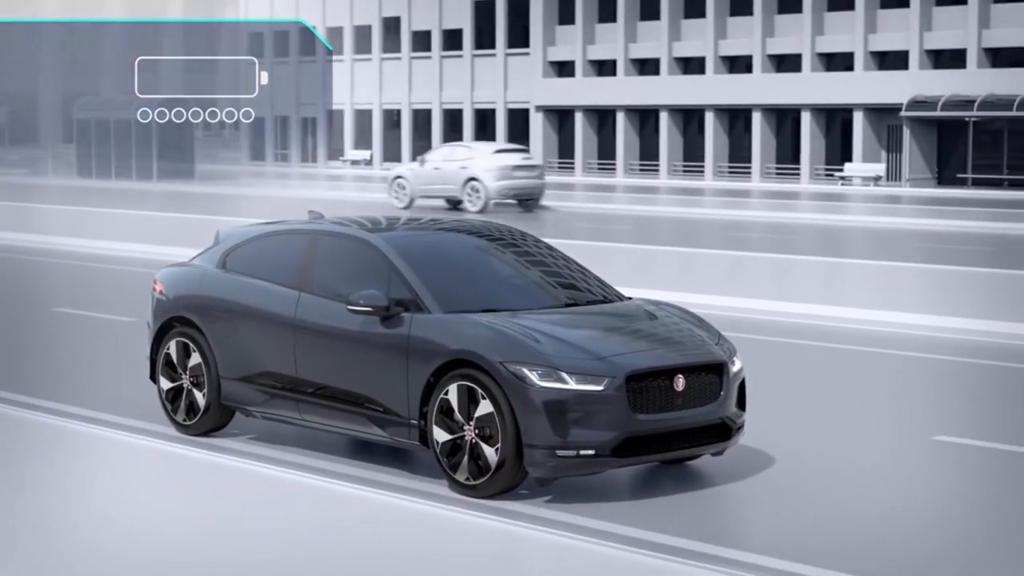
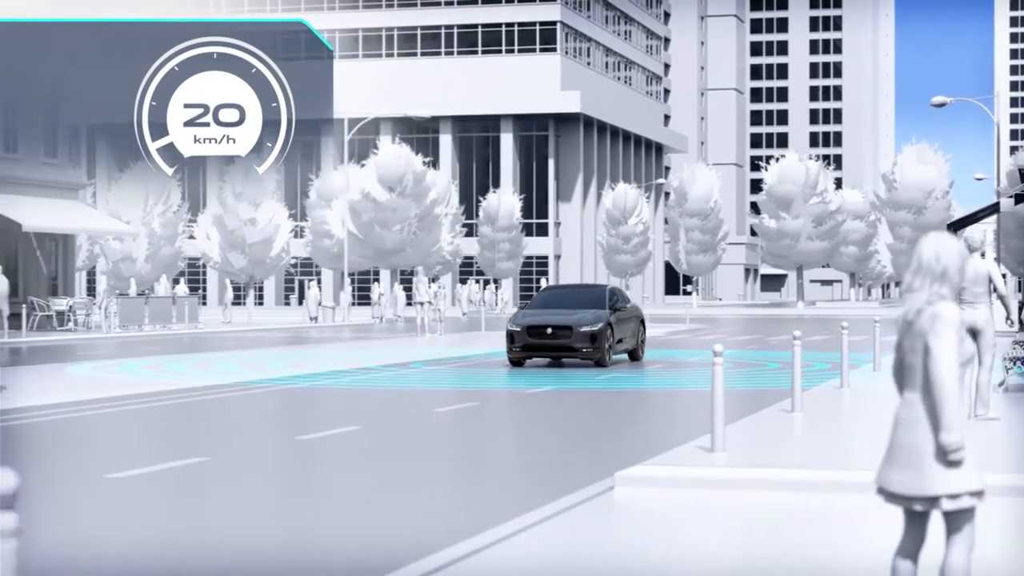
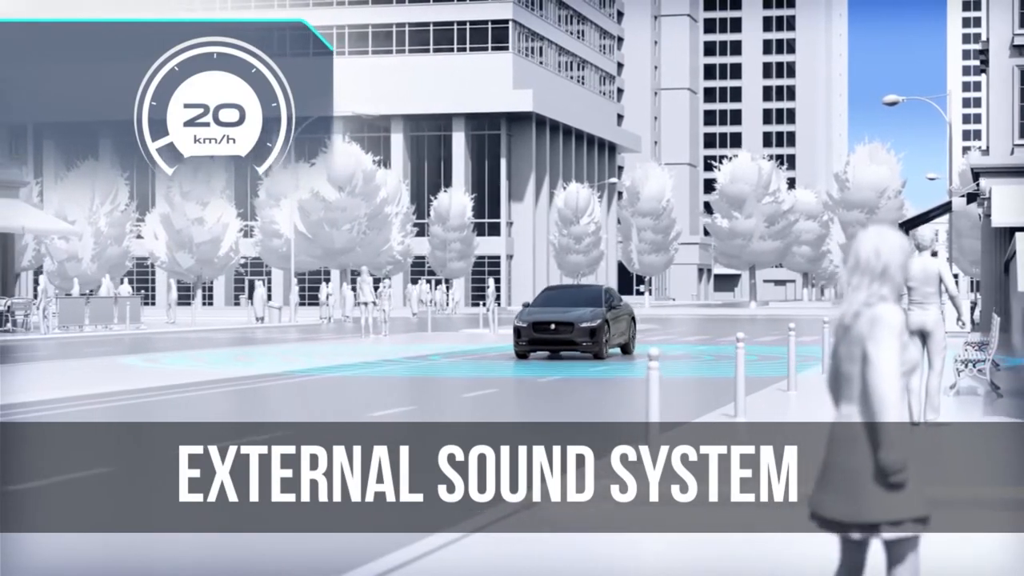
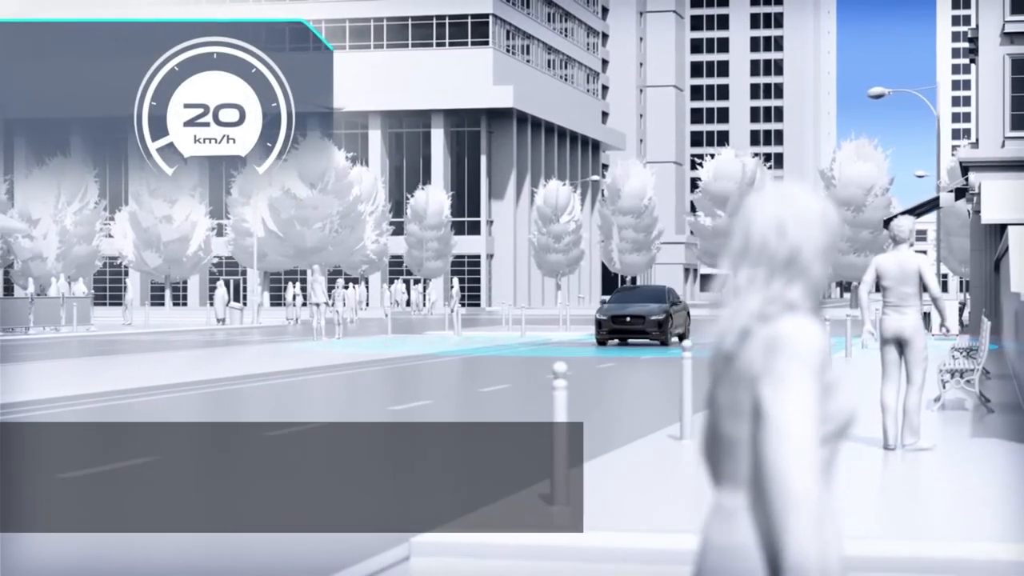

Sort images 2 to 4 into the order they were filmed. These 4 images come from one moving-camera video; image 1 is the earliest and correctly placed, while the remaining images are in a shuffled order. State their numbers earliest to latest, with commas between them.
4, 3, 2
